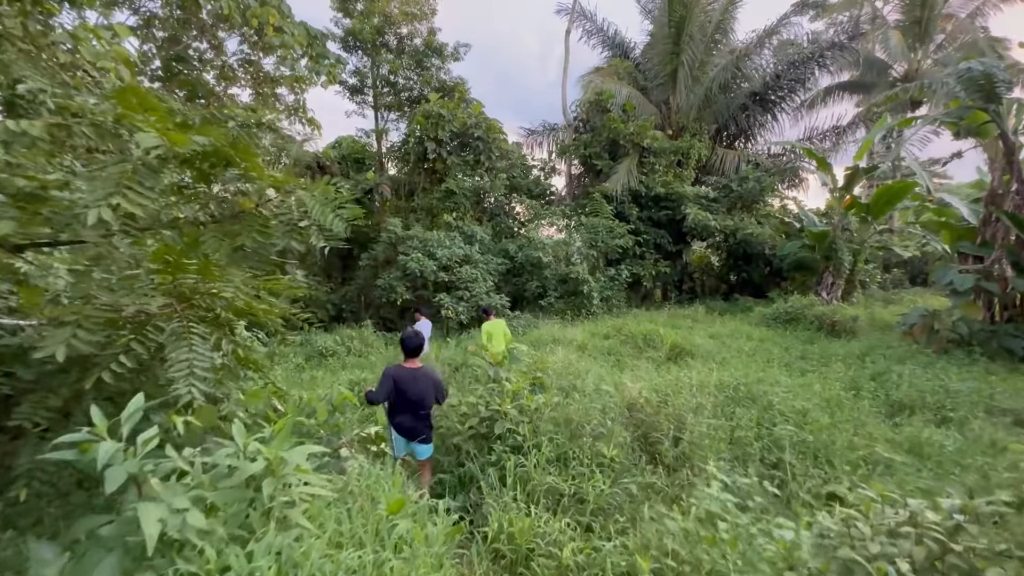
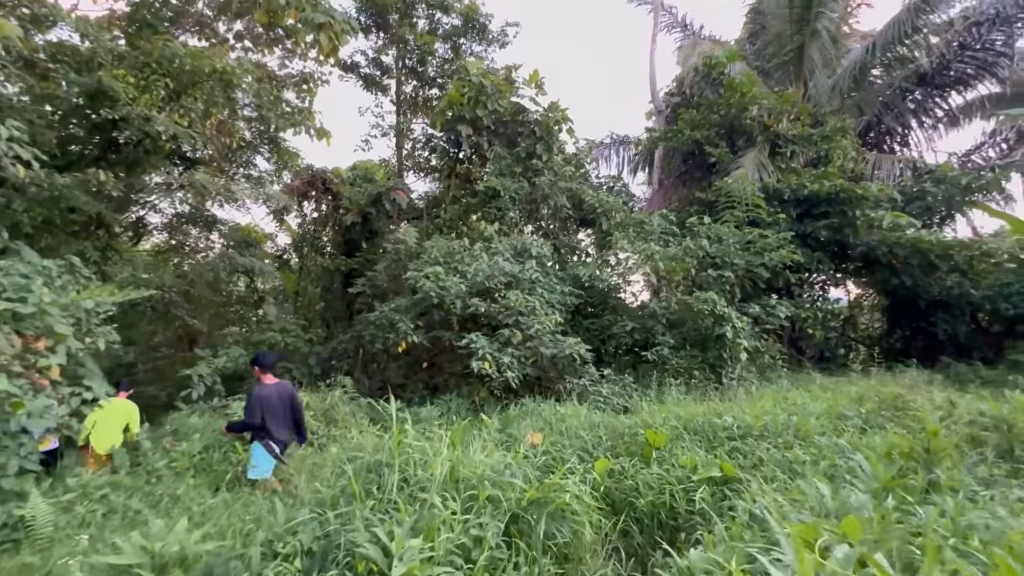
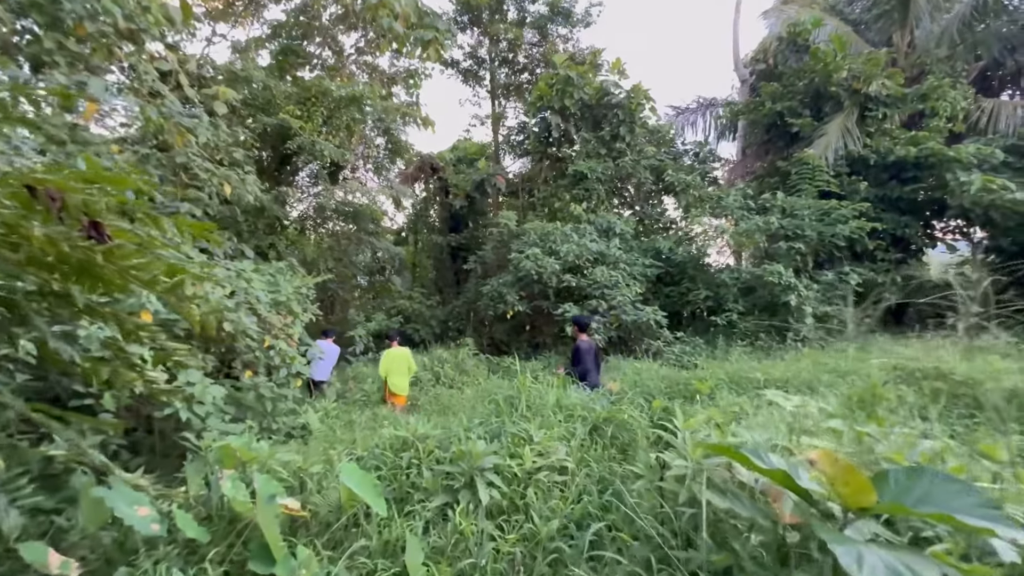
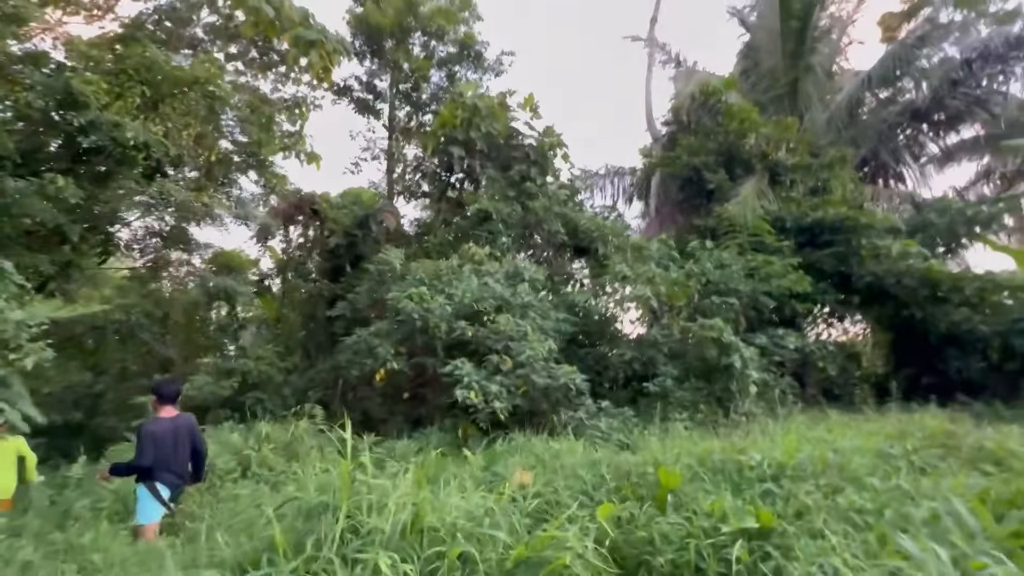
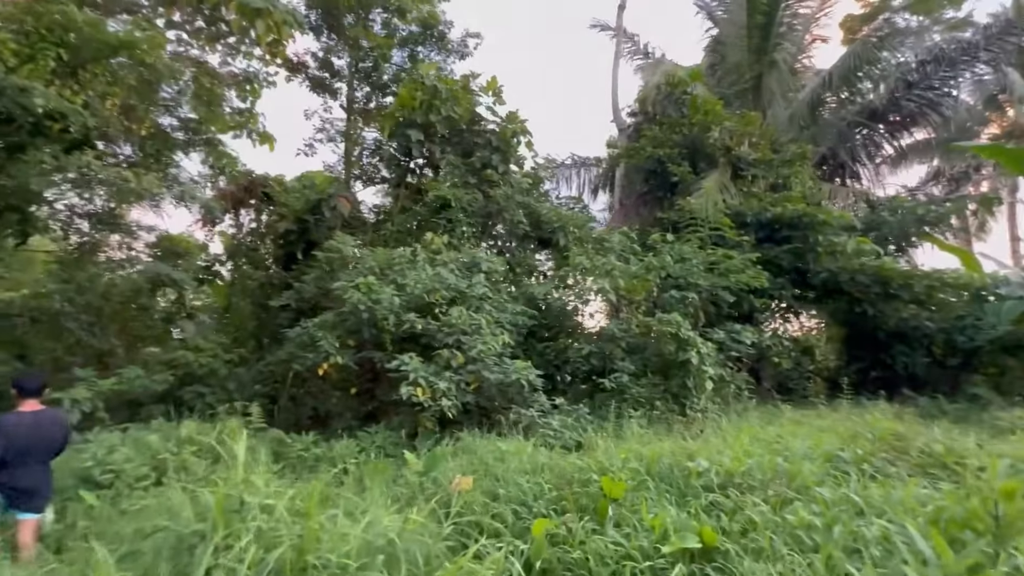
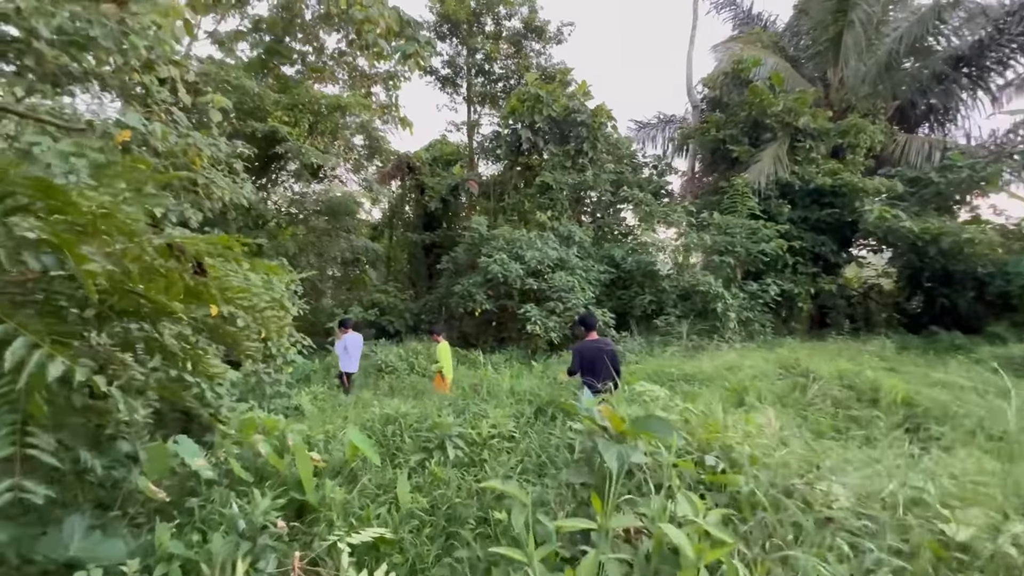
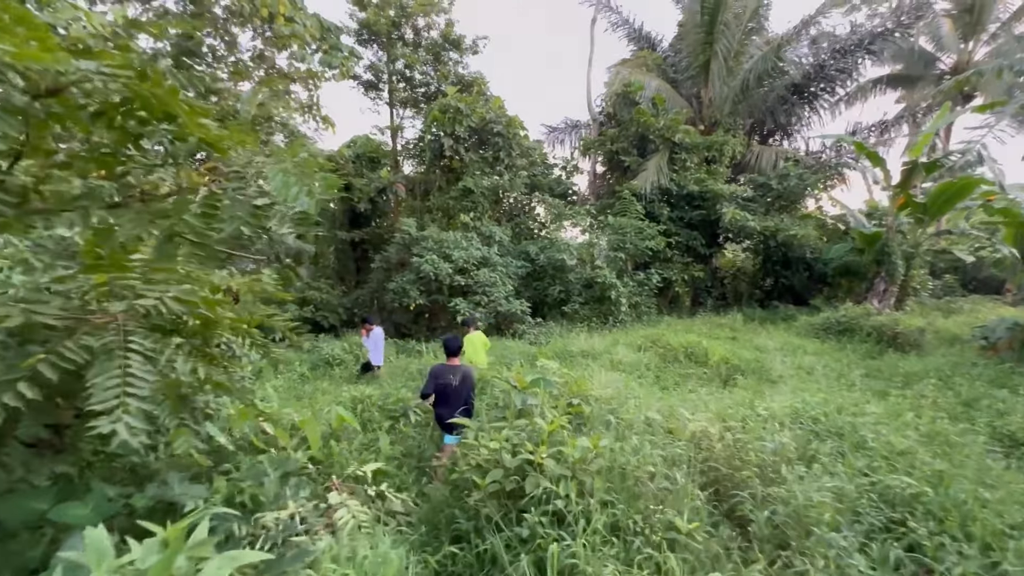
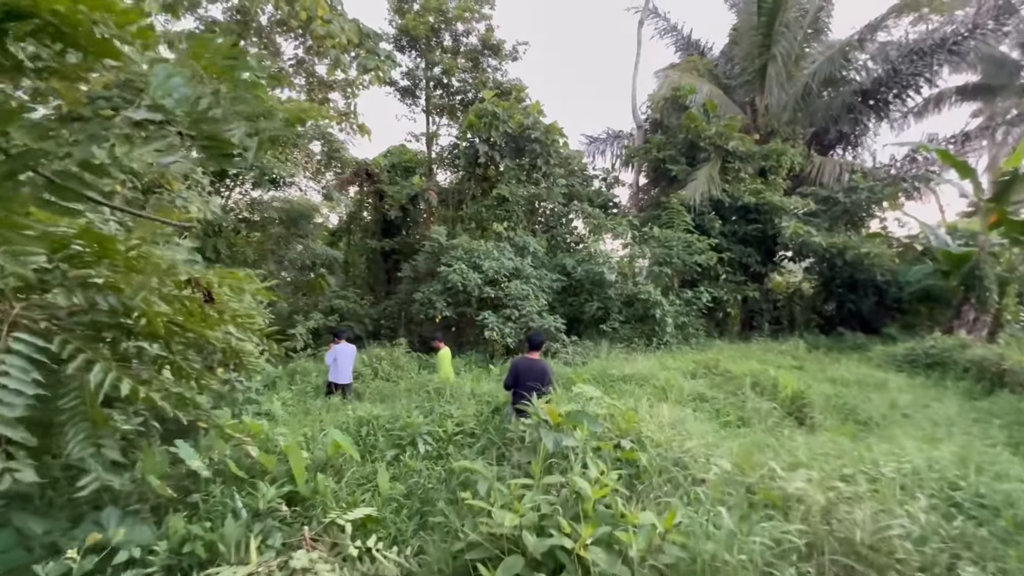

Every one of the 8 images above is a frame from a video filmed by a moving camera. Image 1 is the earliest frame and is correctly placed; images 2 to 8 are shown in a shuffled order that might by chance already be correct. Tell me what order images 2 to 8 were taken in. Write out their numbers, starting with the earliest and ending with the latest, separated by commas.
7, 8, 6, 3, 2, 4, 5
